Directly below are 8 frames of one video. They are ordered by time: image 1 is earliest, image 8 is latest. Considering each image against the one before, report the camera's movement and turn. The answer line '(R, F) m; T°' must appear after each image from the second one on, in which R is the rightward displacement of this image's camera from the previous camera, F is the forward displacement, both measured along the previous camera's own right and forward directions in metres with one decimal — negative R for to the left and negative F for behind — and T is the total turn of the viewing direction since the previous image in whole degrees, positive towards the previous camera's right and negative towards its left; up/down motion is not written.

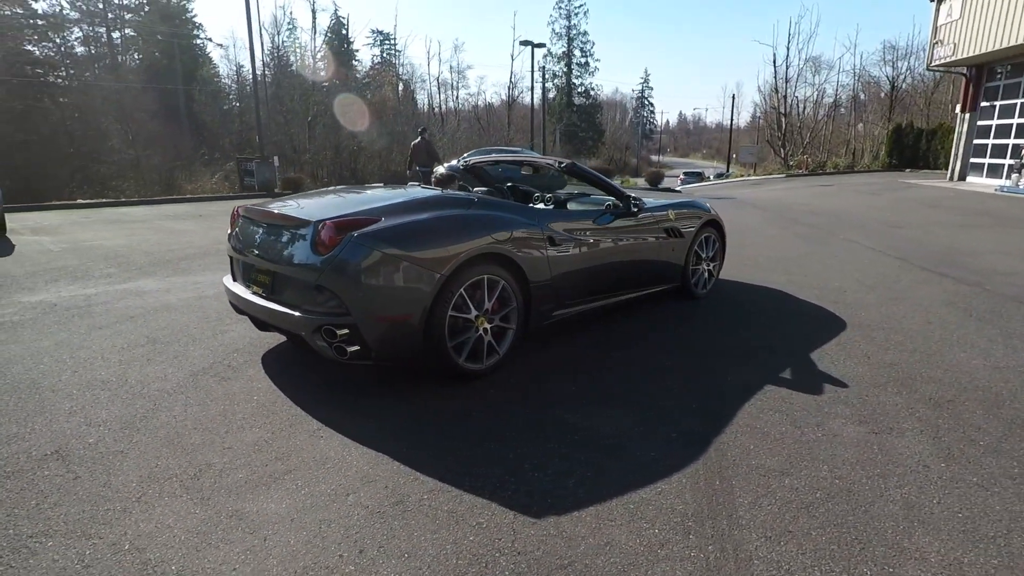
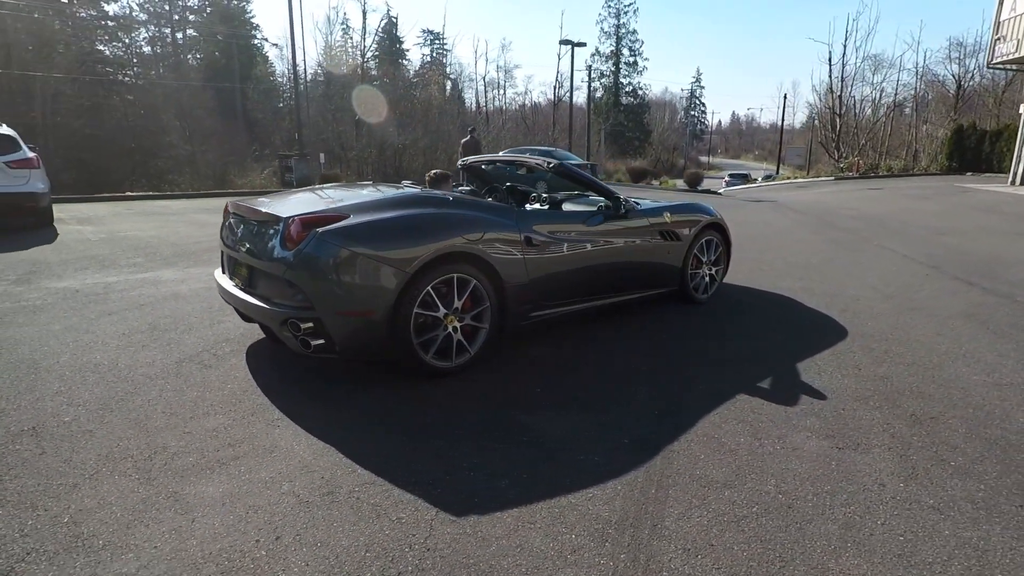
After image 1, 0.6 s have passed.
(+0.5, 0.0) m; -4°
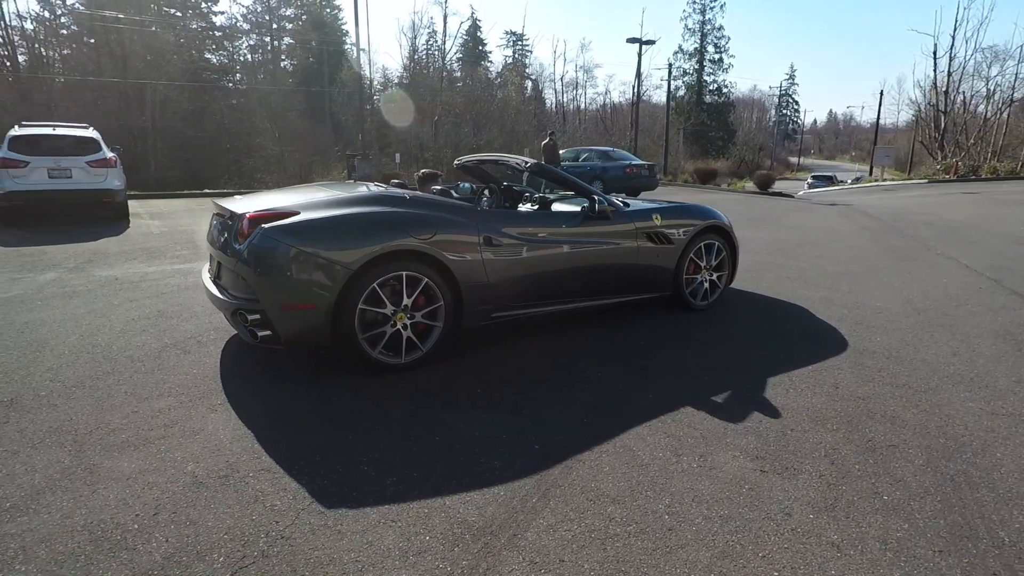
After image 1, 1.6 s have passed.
(+0.9, +0.1) m; -8°
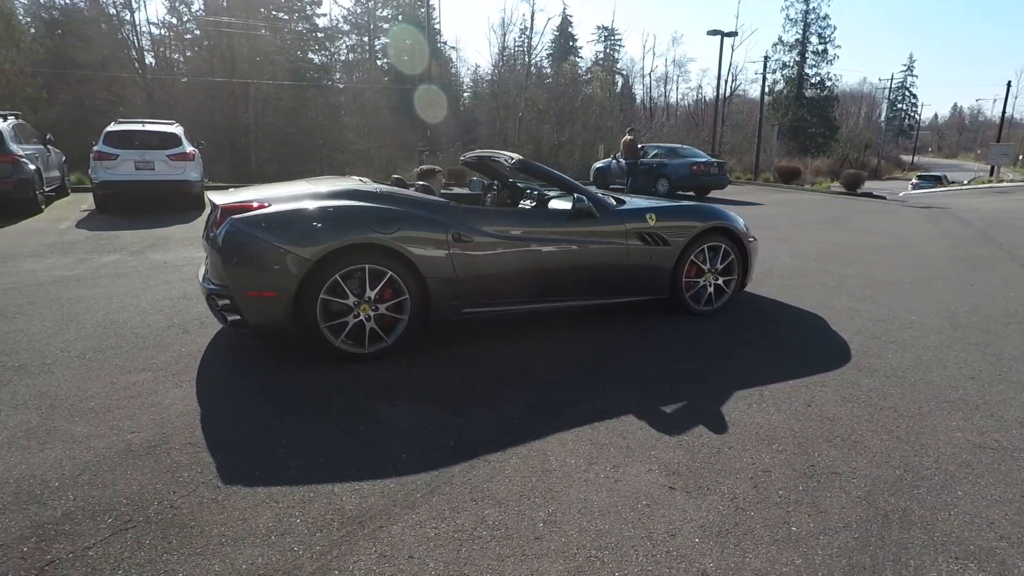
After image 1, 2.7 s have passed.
(+0.9, +0.1) m; -8°
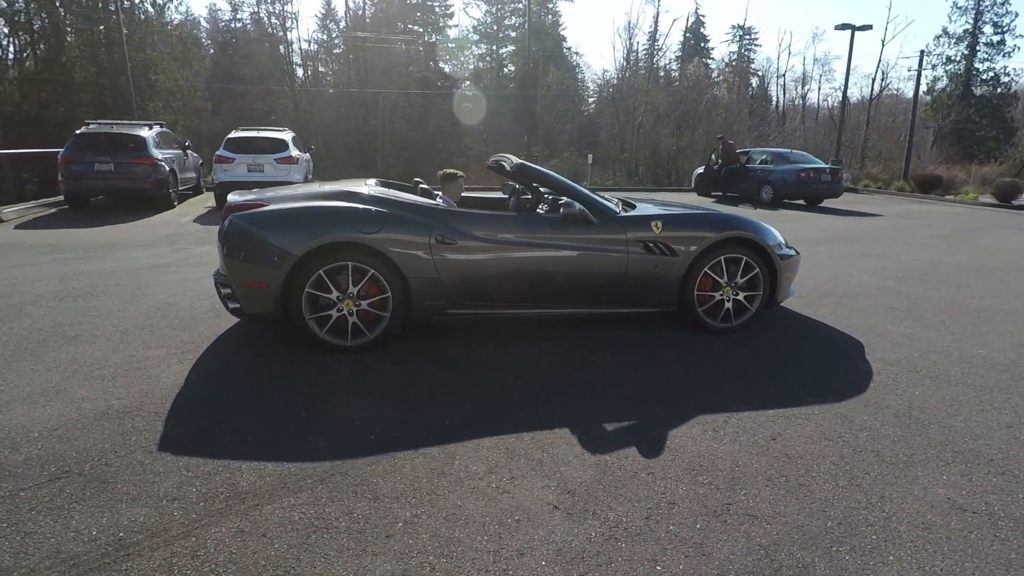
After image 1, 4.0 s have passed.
(+1.1, +0.1) m; -12°
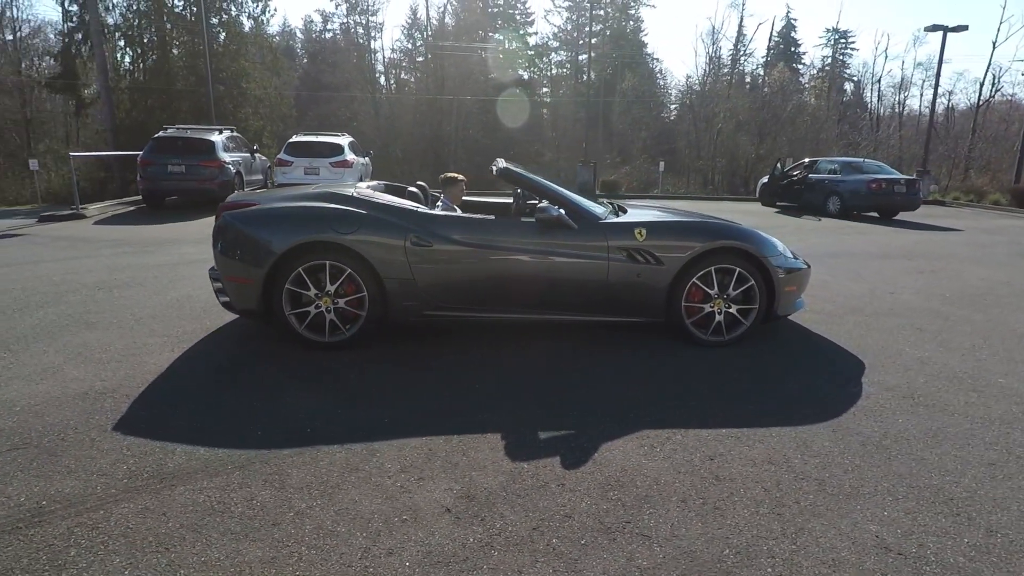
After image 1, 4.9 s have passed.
(+0.8, +0.1) m; -7°
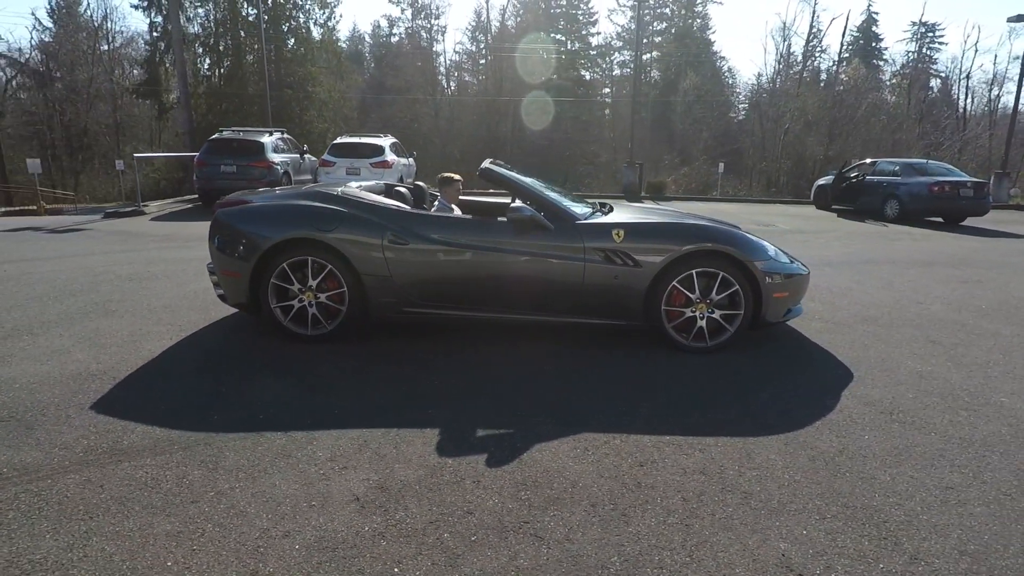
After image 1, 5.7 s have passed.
(+0.7, 0.0) m; -6°
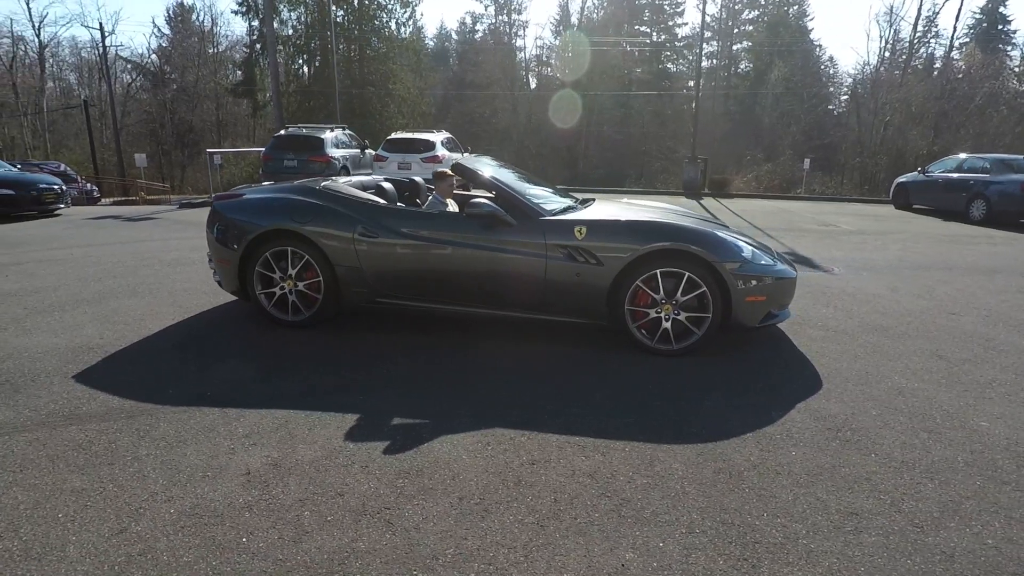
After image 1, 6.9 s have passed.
(+1.0, 0.0) m; -8°
